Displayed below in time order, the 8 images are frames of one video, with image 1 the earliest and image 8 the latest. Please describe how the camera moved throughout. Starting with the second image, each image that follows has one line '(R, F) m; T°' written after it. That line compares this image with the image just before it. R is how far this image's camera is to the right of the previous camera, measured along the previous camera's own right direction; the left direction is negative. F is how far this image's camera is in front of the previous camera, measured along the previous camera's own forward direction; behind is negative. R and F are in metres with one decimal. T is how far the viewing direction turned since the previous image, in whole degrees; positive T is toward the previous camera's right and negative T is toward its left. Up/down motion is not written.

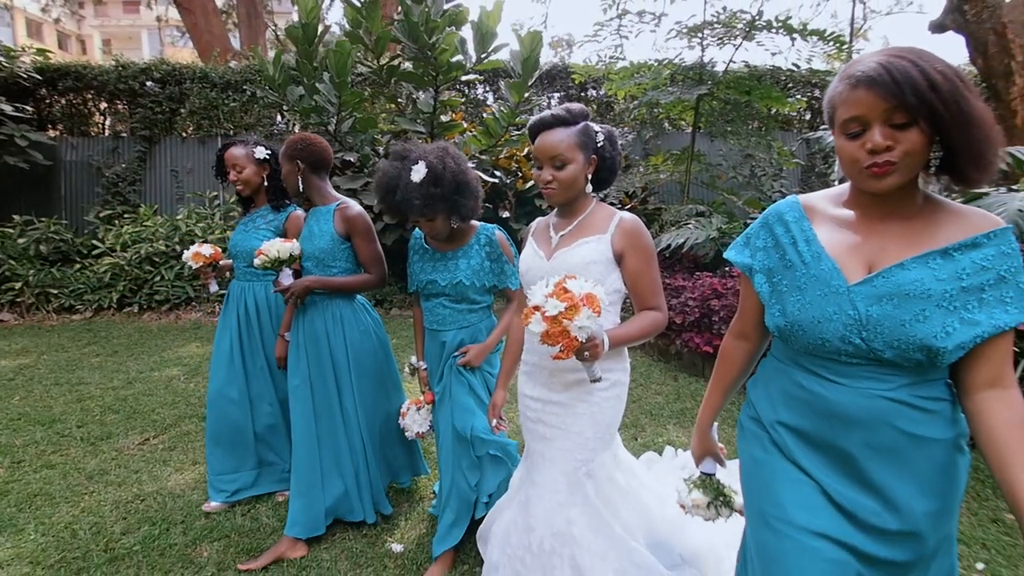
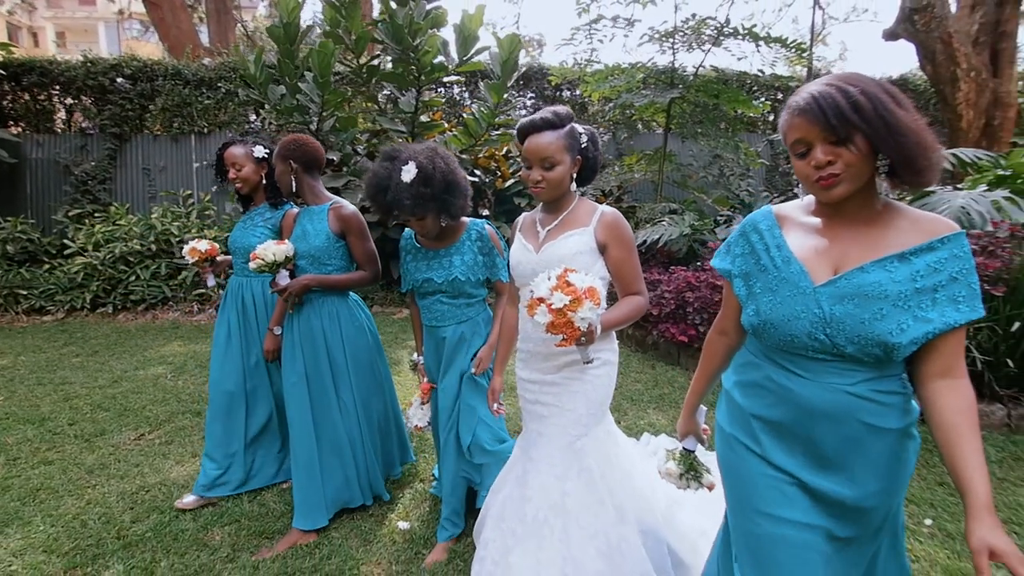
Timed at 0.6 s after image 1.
(-0.1, -0.2) m; +3°
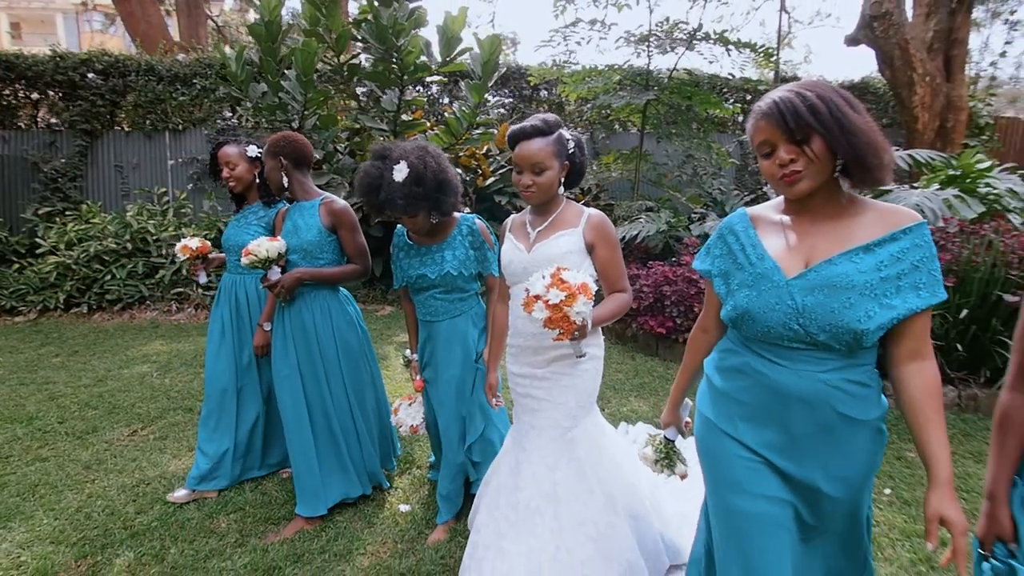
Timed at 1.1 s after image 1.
(-0.1, -0.1) m; +3°
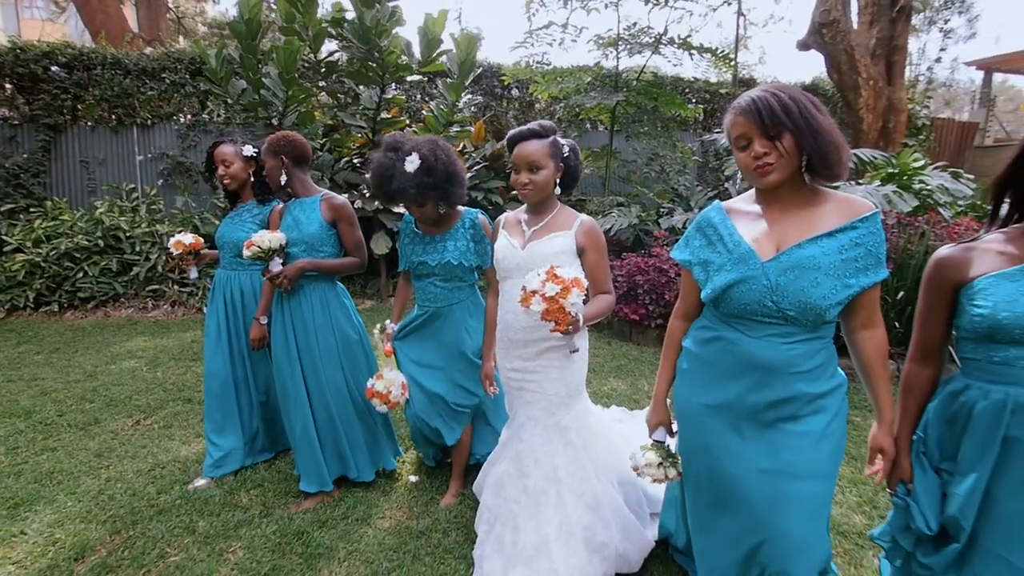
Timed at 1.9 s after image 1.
(-0.2, -0.3) m; +4°
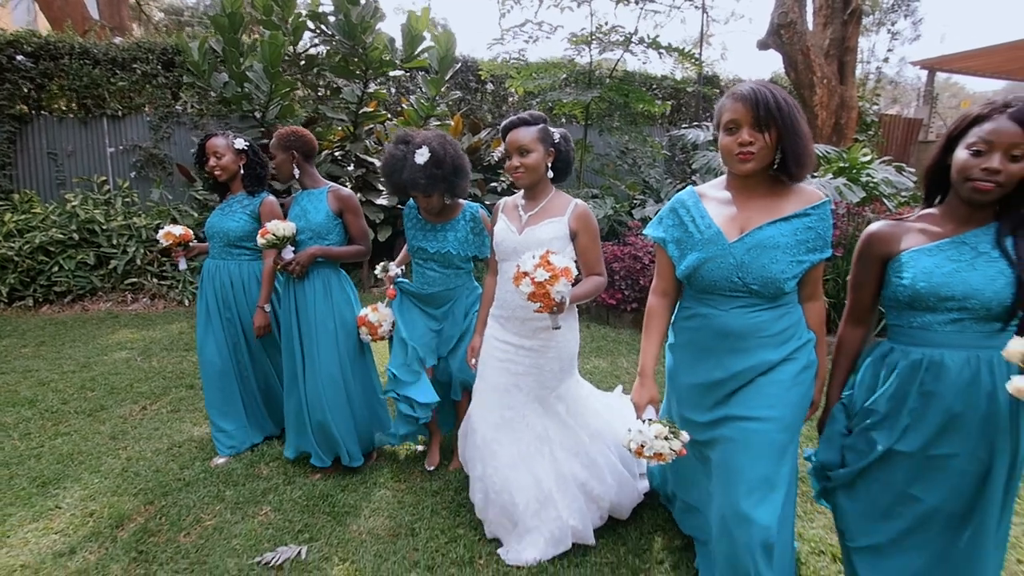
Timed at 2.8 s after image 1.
(-0.2, -0.3) m; +3°
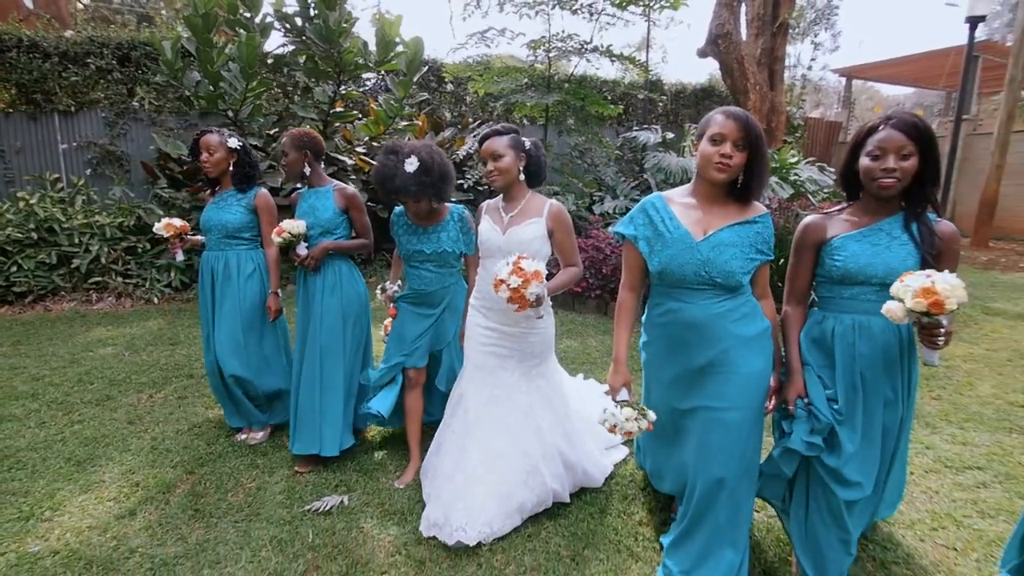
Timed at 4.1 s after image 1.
(-0.3, -0.4) m; +6°
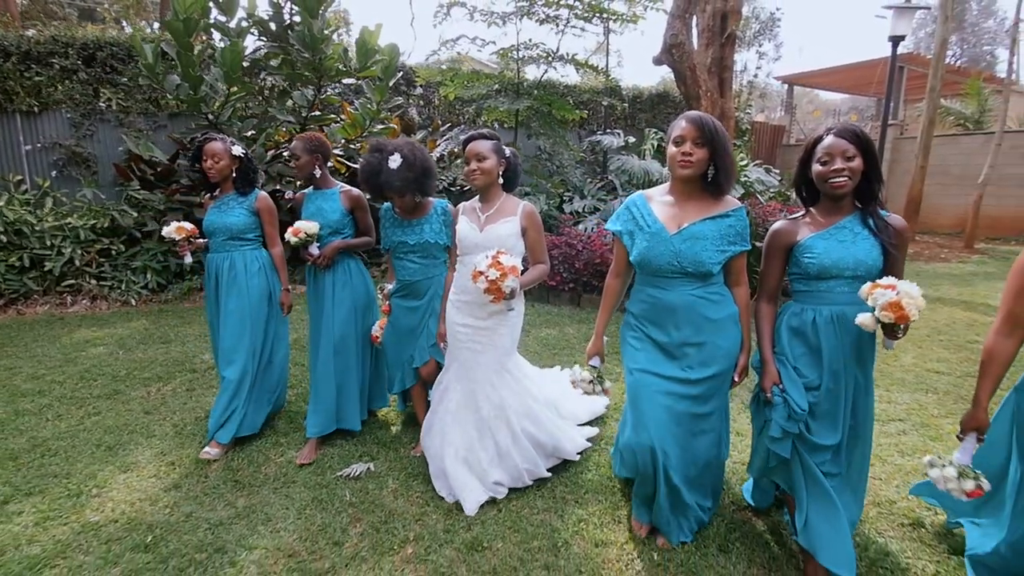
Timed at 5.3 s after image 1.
(-0.3, -0.4) m; +4°
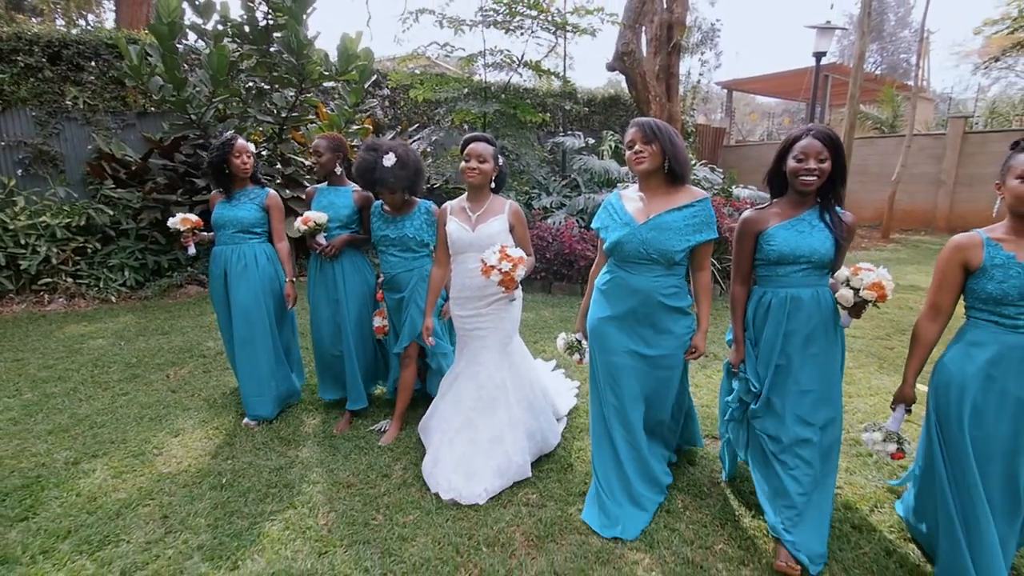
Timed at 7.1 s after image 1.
(-0.3, -0.5) m; +5°
